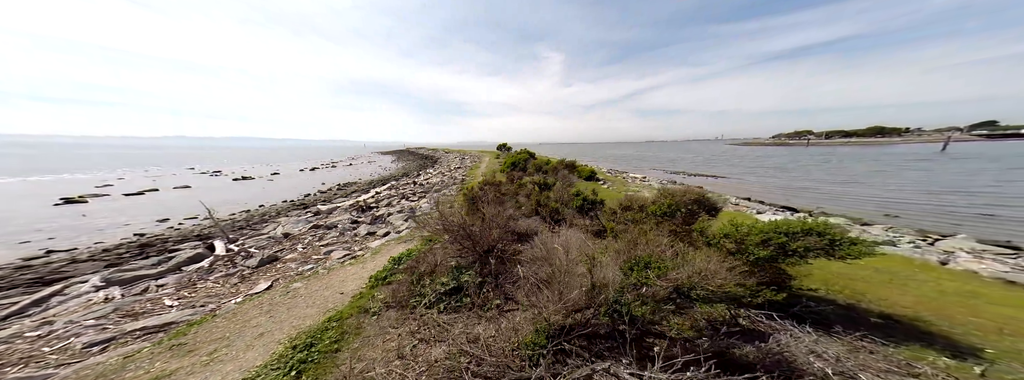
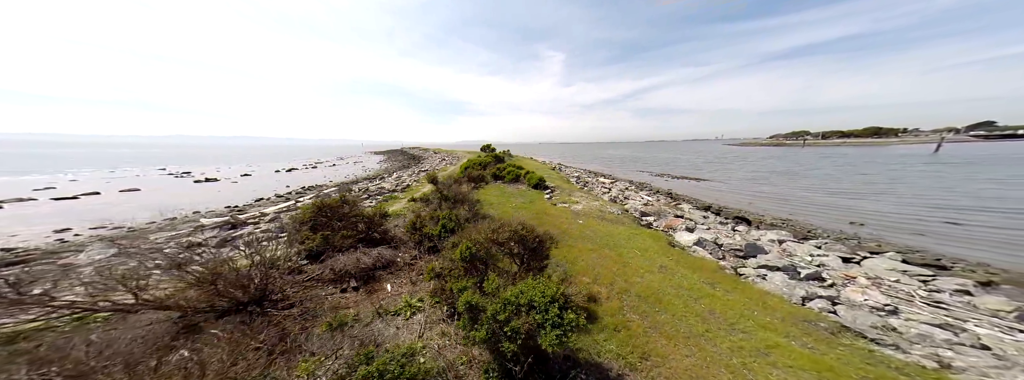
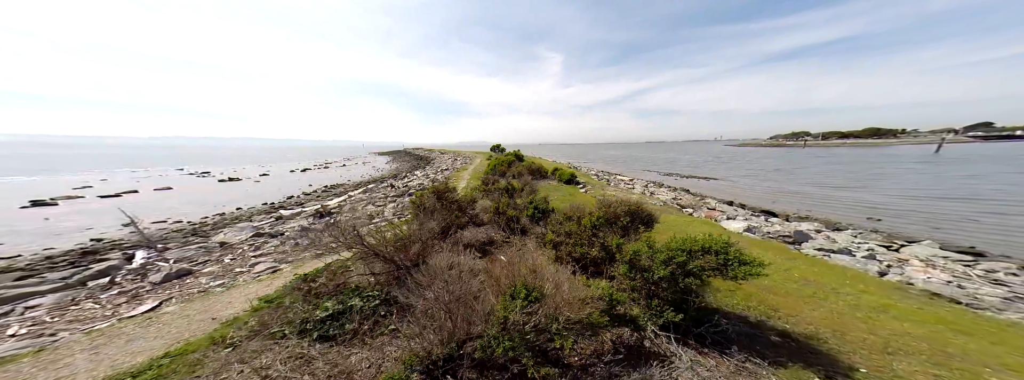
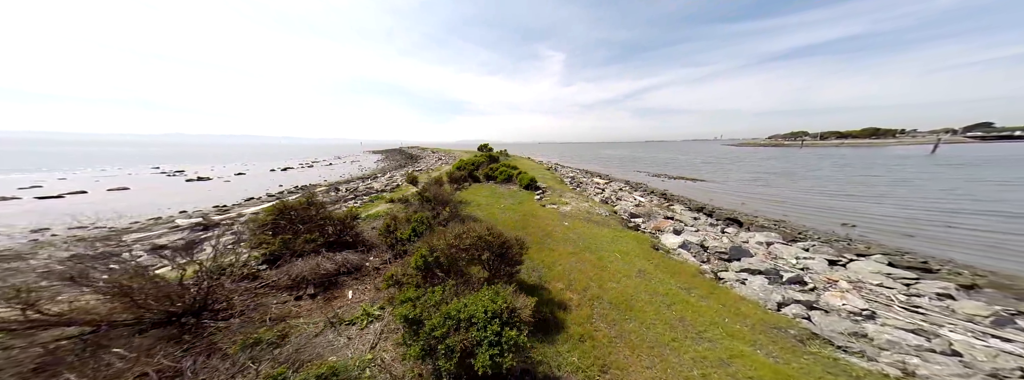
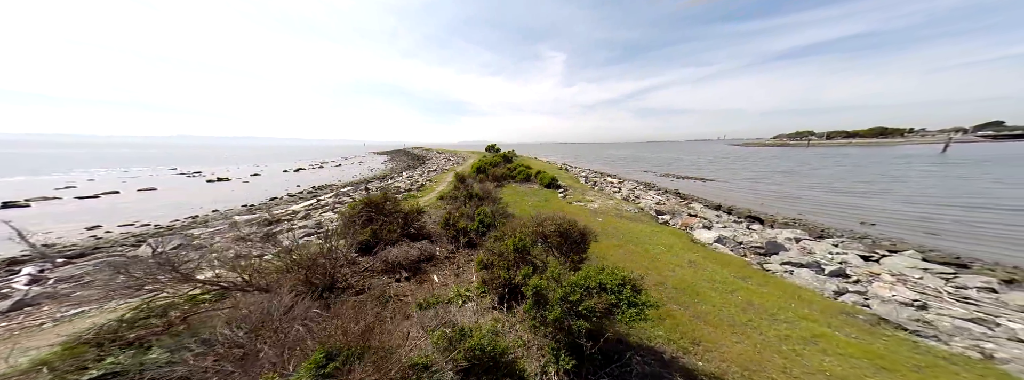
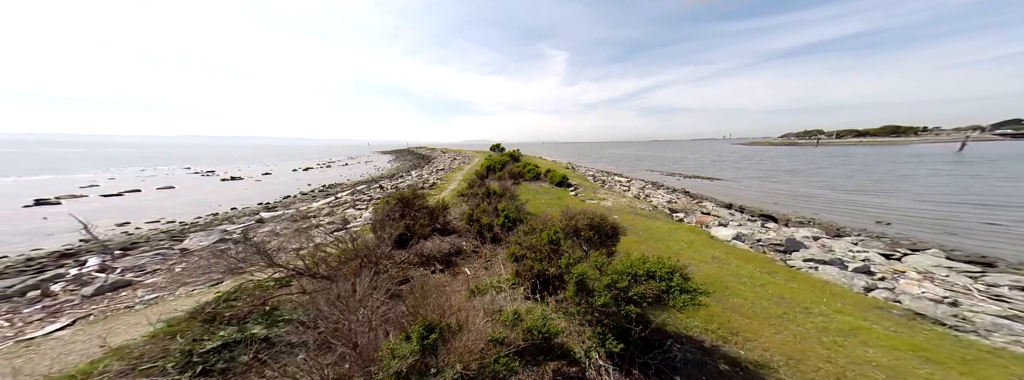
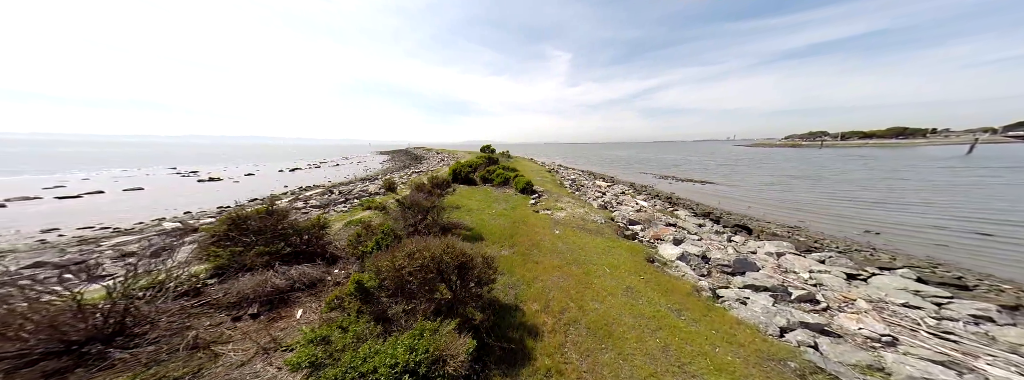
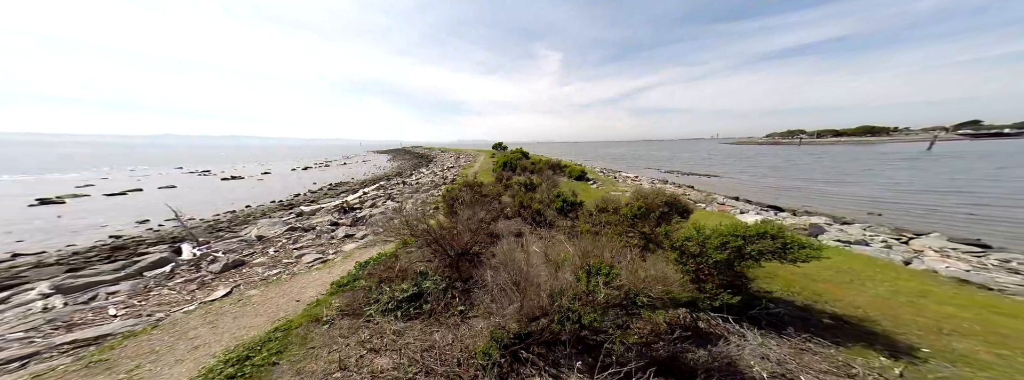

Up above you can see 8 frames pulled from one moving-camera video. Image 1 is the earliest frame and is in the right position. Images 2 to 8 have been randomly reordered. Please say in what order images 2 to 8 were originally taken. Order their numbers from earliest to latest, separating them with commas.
8, 3, 6, 5, 2, 4, 7
